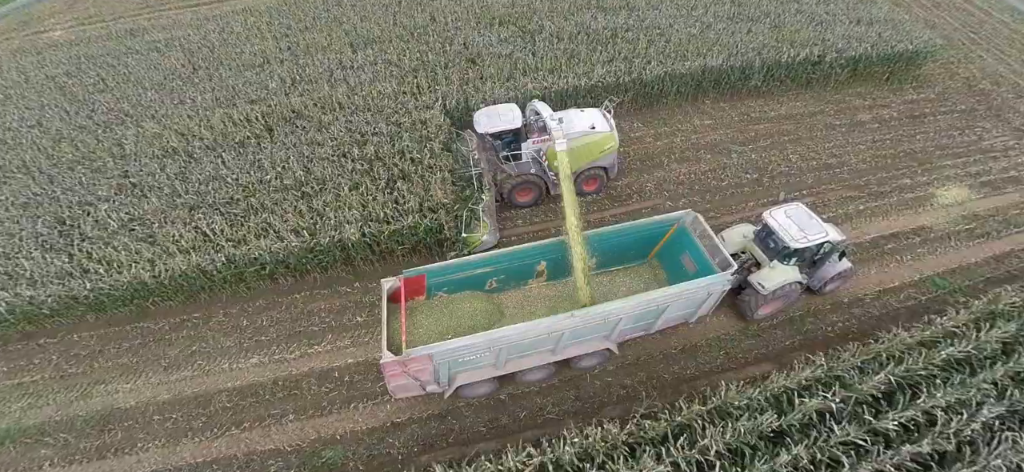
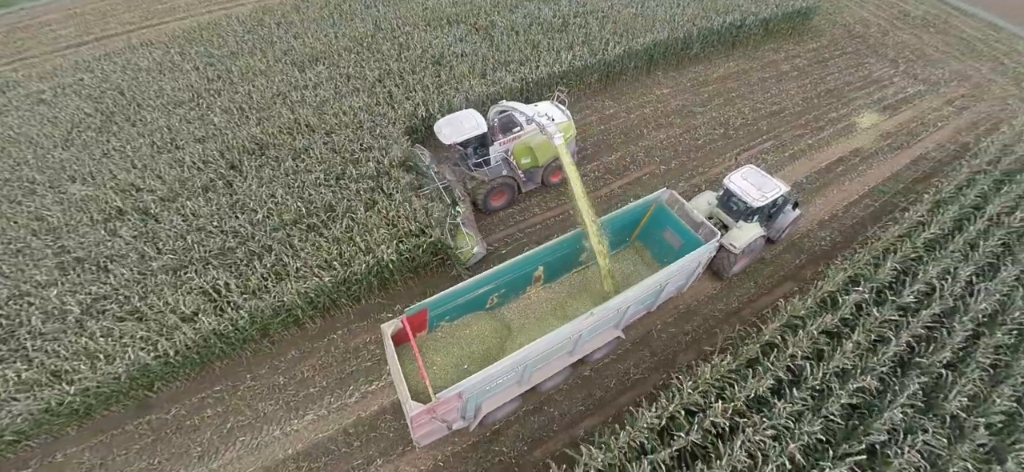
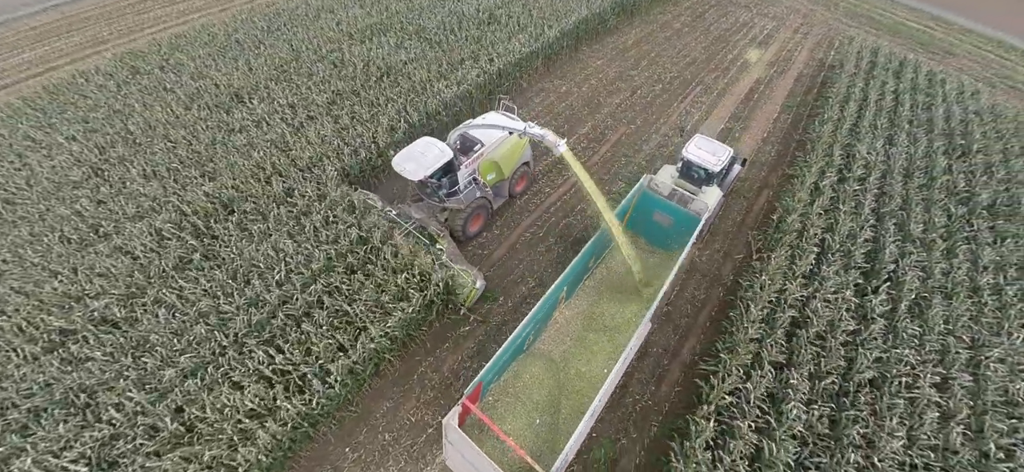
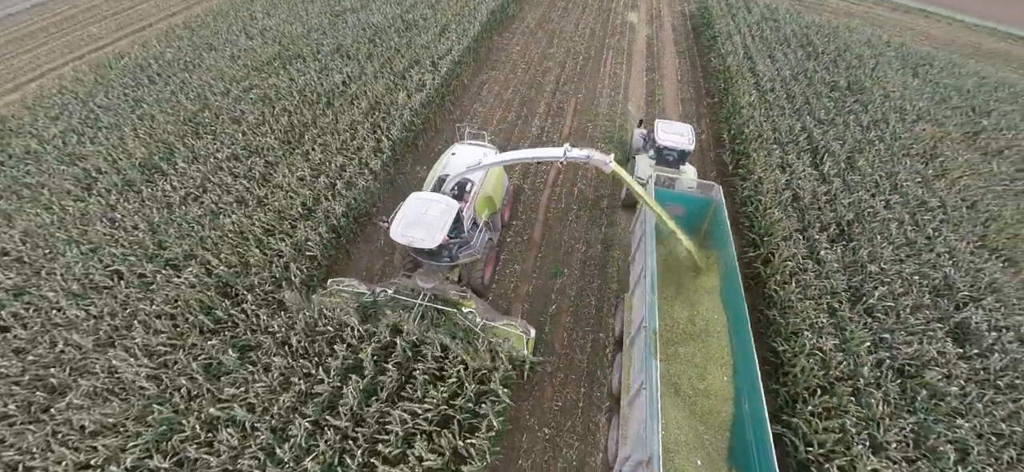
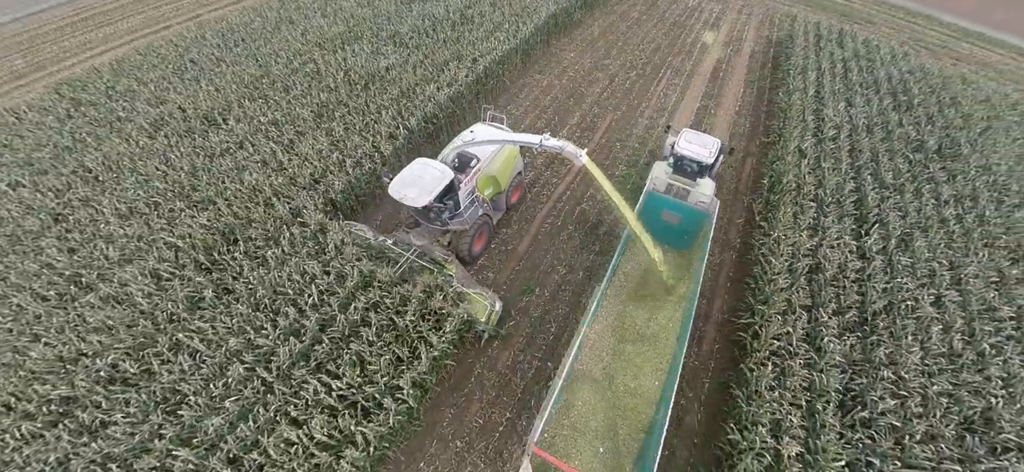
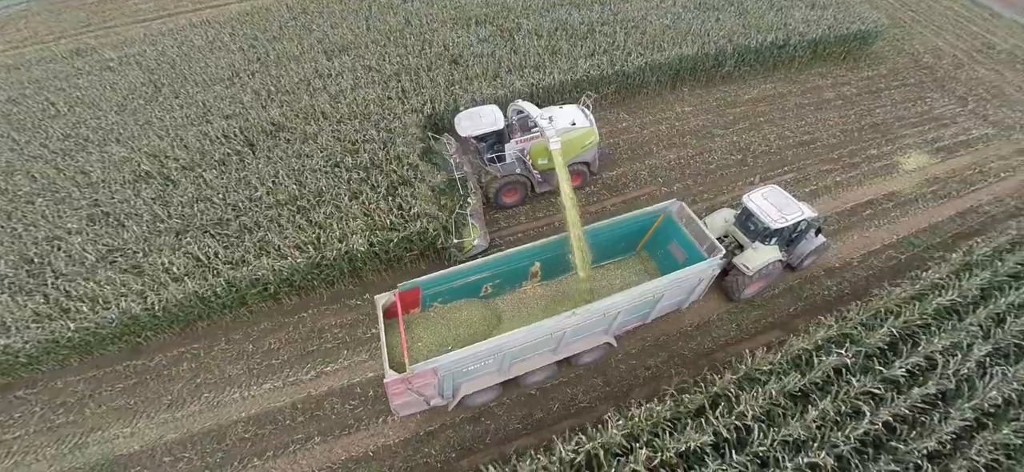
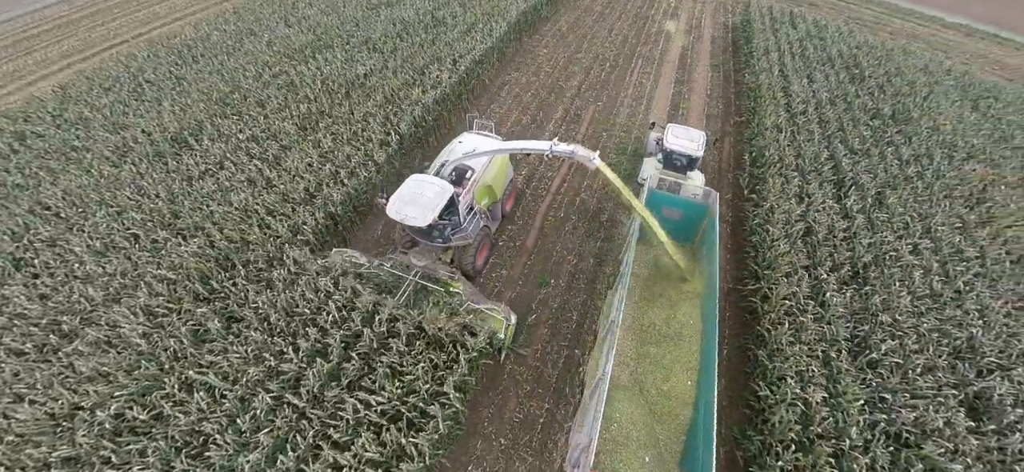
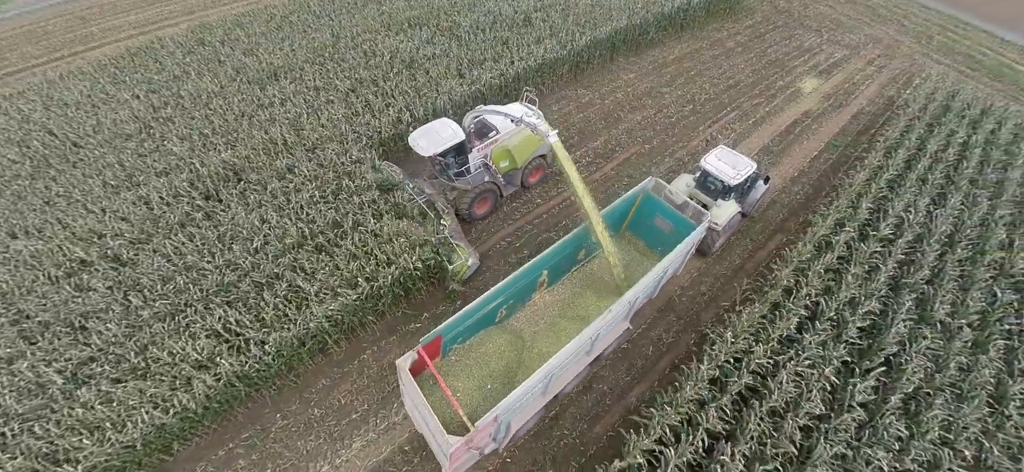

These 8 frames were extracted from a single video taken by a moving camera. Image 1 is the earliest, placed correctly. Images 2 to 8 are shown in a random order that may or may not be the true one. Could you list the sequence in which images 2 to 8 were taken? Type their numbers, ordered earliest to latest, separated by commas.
6, 2, 8, 3, 5, 7, 4
